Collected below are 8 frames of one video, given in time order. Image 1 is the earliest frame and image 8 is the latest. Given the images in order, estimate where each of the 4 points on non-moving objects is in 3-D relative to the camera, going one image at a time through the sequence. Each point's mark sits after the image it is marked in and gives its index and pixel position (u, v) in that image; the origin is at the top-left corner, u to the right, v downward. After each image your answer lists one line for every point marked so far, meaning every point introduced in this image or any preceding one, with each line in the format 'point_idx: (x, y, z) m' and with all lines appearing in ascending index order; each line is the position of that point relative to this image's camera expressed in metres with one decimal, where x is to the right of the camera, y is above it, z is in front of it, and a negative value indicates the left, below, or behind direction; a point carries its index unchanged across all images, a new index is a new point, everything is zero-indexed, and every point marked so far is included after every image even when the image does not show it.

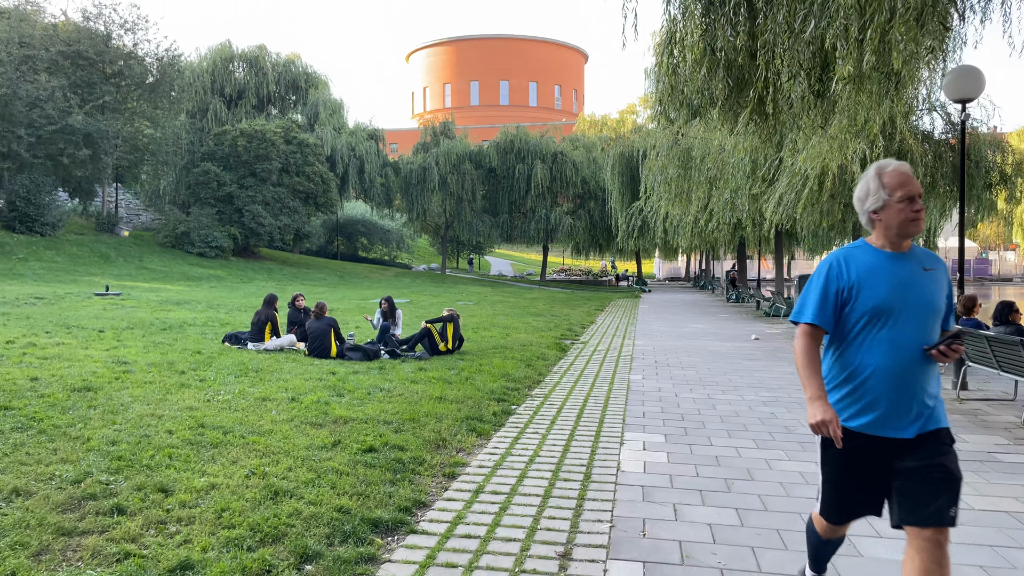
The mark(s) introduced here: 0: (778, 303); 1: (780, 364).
0: (+6.5, -0.4, +19.6) m
1: (+3.6, -1.0, +10.9) m
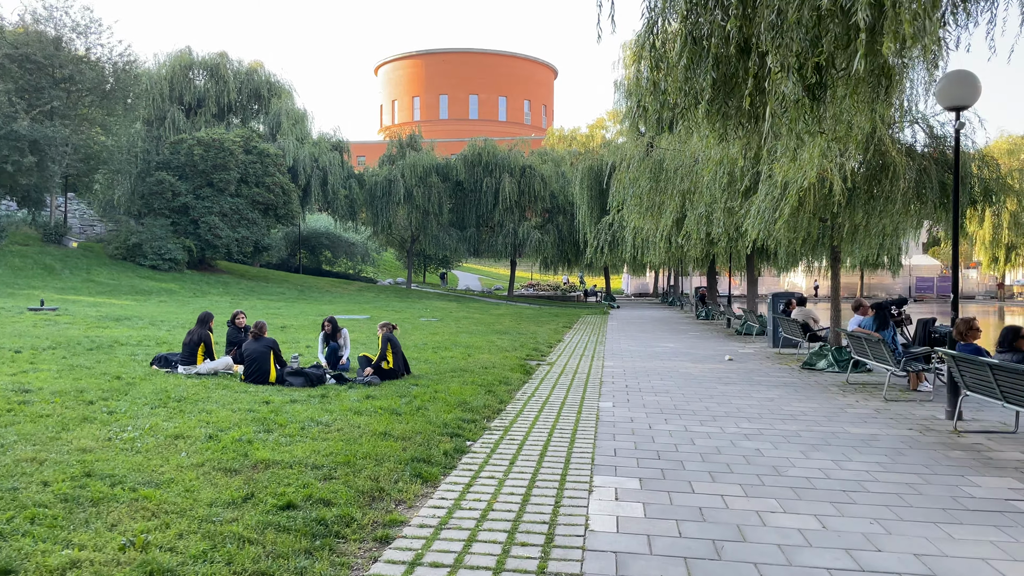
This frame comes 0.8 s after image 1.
0: (+5.6, -0.8, +19.0) m
1: (+3.1, -1.3, +10.2) m
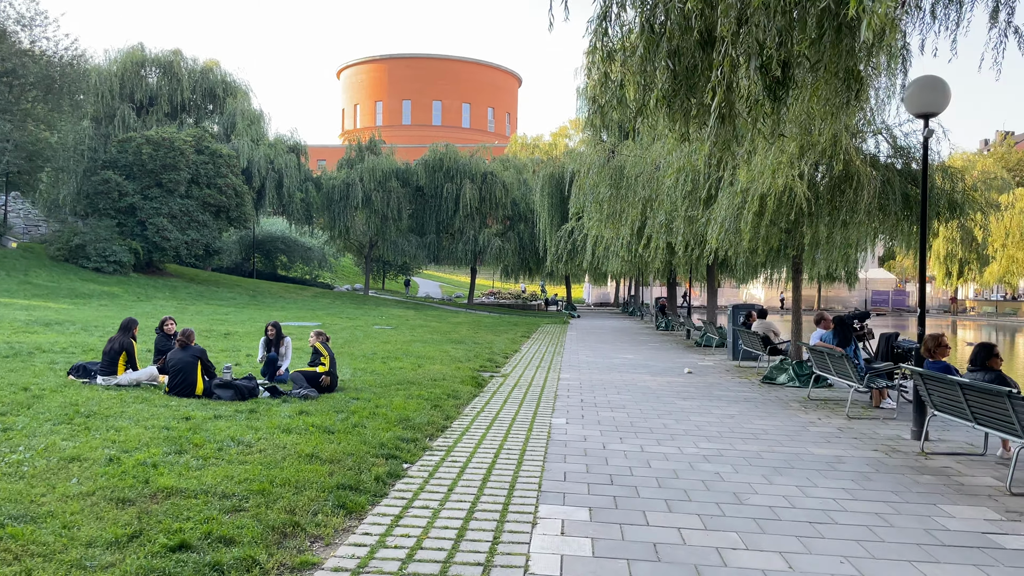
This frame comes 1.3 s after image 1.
0: (+4.6, -1.0, +18.7) m
1: (+2.5, -1.4, +9.8) m
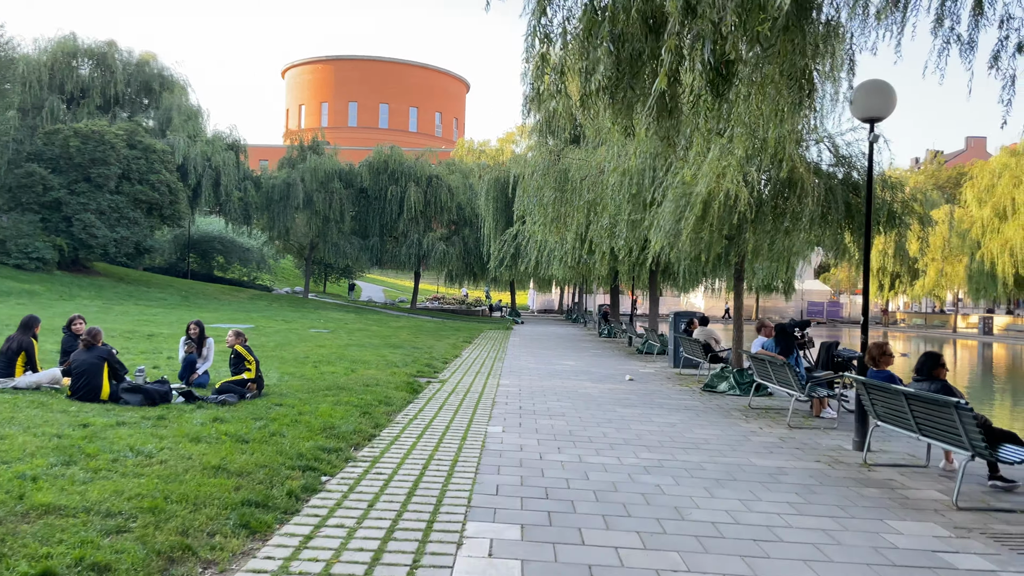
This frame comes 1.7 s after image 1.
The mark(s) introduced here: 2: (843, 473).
0: (+3.2, -1.2, +18.6) m
1: (+1.7, -1.5, +9.5) m
2: (+2.7, -1.5, +6.5) m
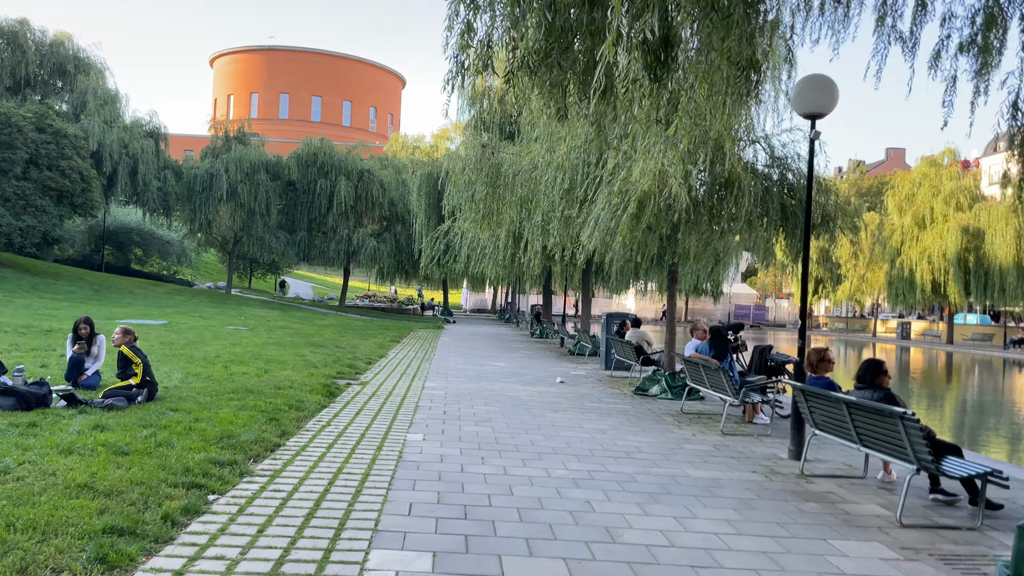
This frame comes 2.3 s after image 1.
0: (+1.6, -1.2, +18.3) m
1: (+0.9, -1.5, +9.1) m
2: (+2.1, -1.5, +6.2) m
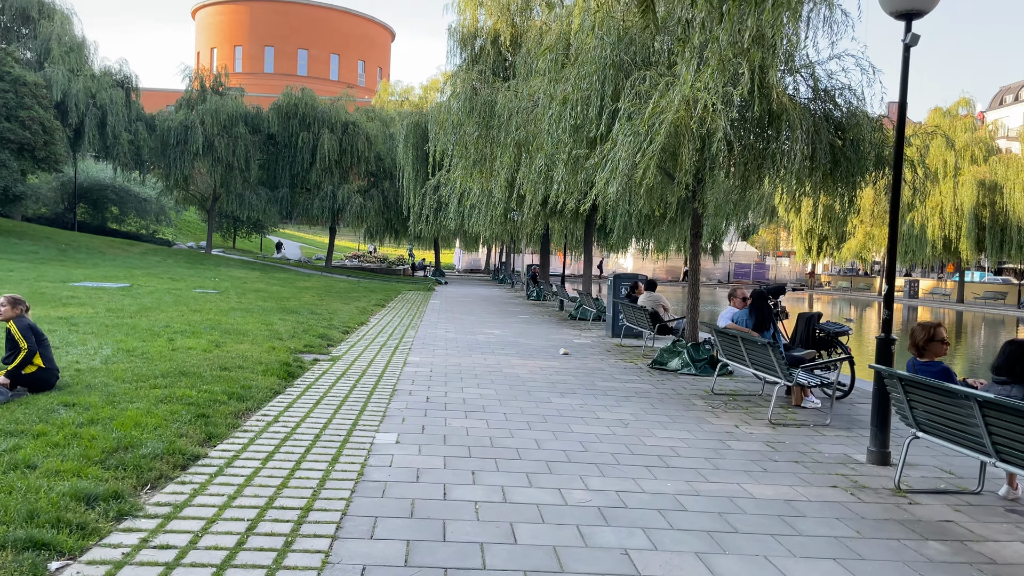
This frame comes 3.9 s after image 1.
0: (+1.5, -0.3, +16.6) m
1: (+0.9, -1.1, +7.5) m
2: (+2.1, -1.3, +4.6) m
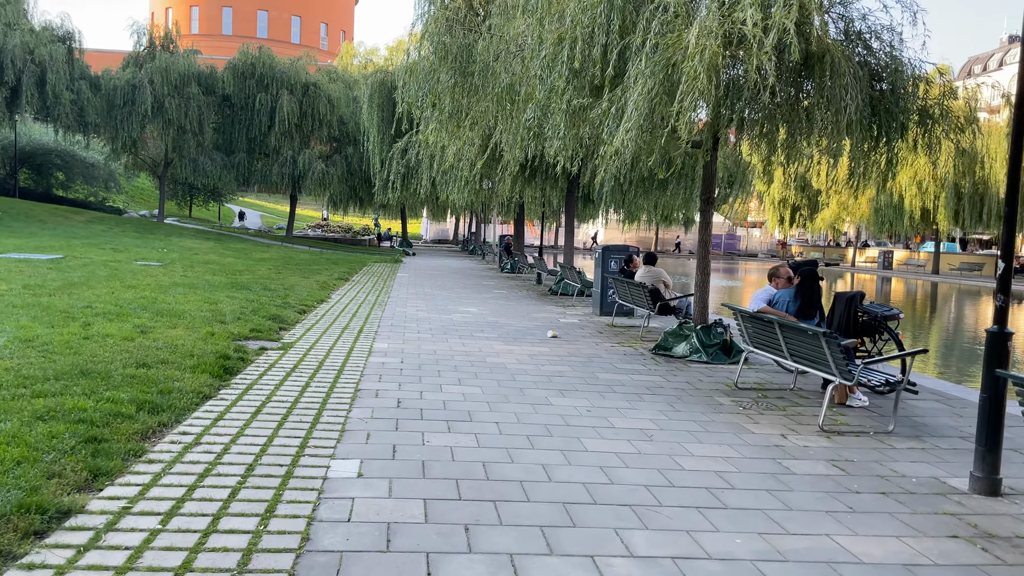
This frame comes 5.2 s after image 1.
0: (+1.1, +0.2, +15.3) m
1: (+0.8, -0.9, +6.1) m
2: (+2.1, -1.2, +3.3) m
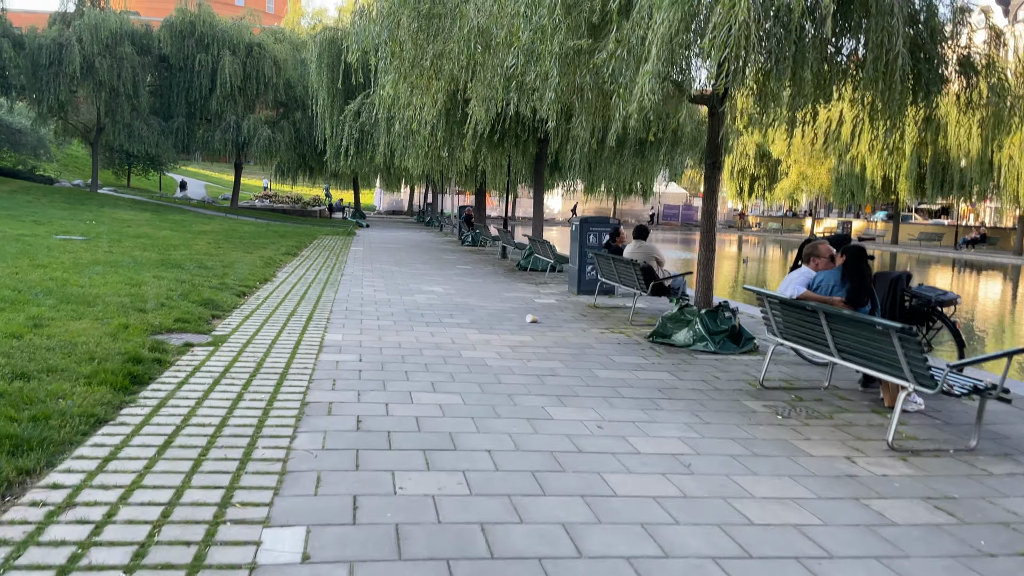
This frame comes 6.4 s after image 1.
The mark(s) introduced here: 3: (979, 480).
0: (+0.5, +0.6, +14.0) m
1: (+0.7, -0.8, +4.9) m
2: (+2.2, -1.2, +2.2) m
3: (+2.4, -1.0, +4.1) m
